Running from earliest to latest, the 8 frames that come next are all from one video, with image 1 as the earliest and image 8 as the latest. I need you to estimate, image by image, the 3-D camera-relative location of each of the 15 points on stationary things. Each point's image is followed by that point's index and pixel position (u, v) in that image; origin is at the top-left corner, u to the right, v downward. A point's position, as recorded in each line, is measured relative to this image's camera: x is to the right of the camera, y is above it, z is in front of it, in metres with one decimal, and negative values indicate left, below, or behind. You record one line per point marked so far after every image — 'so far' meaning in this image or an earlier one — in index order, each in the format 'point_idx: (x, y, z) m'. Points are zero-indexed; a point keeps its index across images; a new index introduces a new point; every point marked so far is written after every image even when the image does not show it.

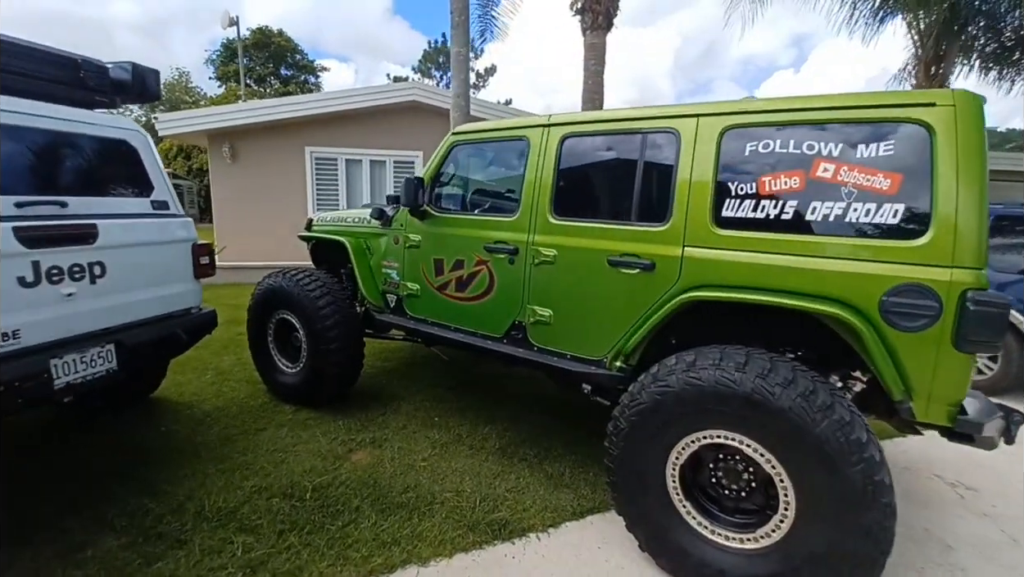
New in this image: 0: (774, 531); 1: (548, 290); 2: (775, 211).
0: (+1.0, -0.9, +1.9) m
1: (+0.2, 0.0, +2.6) m
2: (+1.1, +0.3, +2.0) m
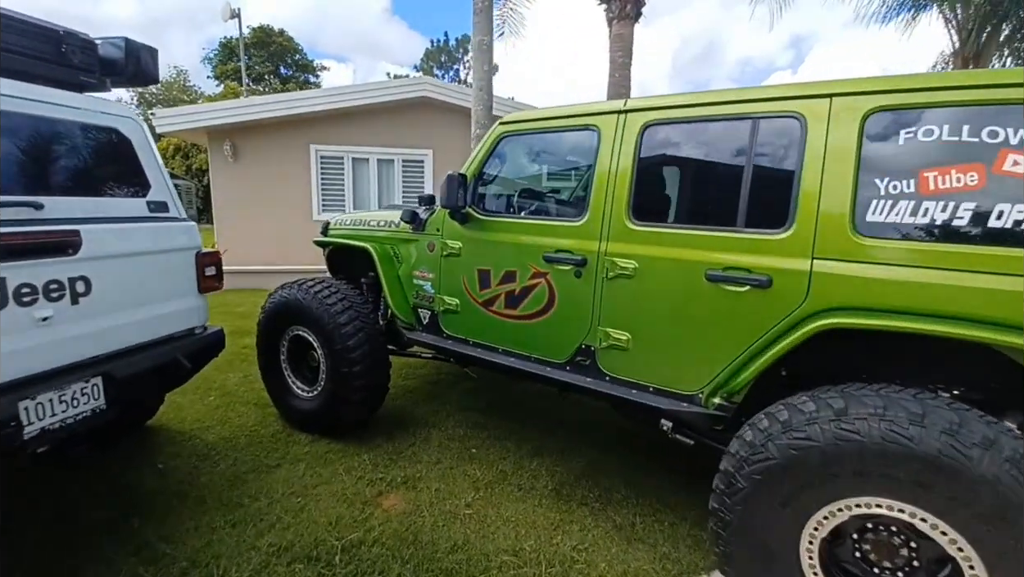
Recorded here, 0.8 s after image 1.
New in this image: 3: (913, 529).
0: (+1.3, -1.0, +1.4) m
1: (+0.5, -0.1, +2.2) m
2: (+1.4, +0.2, +1.6) m
3: (+1.2, -0.7, +1.5) m
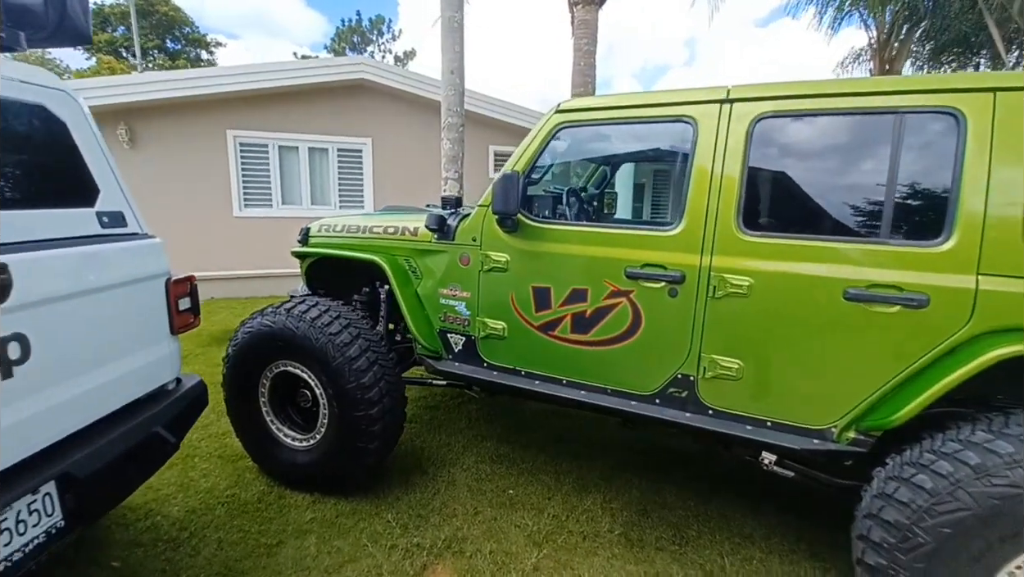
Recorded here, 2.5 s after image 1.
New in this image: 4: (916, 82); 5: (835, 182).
0: (+1.8, -1.1, +1.3) m
1: (+0.9, -0.2, +1.9) m
2: (+1.8, +0.2, +1.4) m
3: (+1.7, -0.8, +1.4) m
4: (+1.4, +0.7, +1.7) m
5: (+1.2, +0.4, +1.7) m
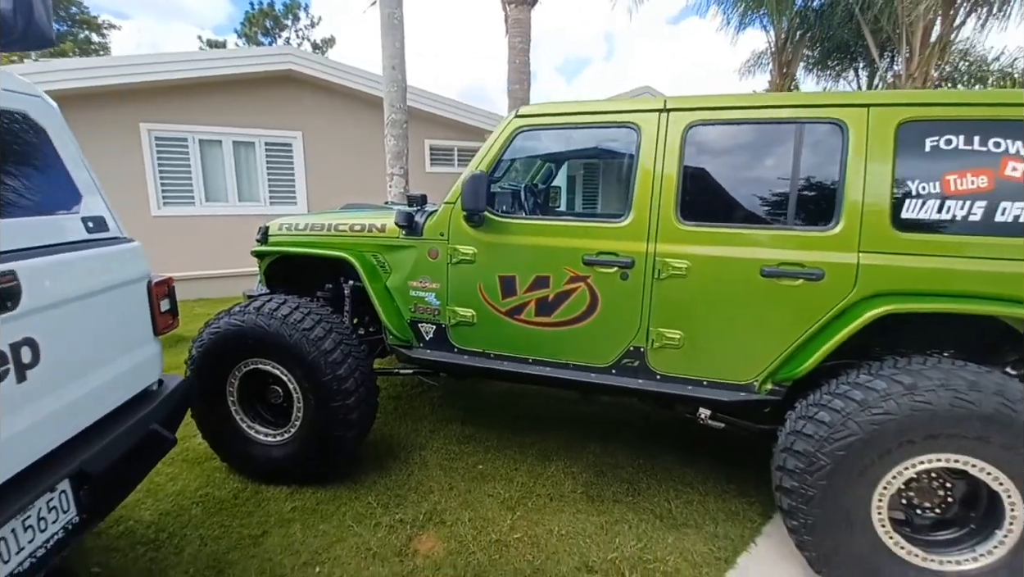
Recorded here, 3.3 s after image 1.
0: (+1.8, -1.0, +1.8) m
1: (+0.8, -0.1, +2.2) m
2: (+1.8, +0.3, +1.9) m
3: (+1.7, -0.7, +1.8) m
4: (+1.3, +0.8, +2.1) m
5: (+1.1, +0.5, +2.1) m
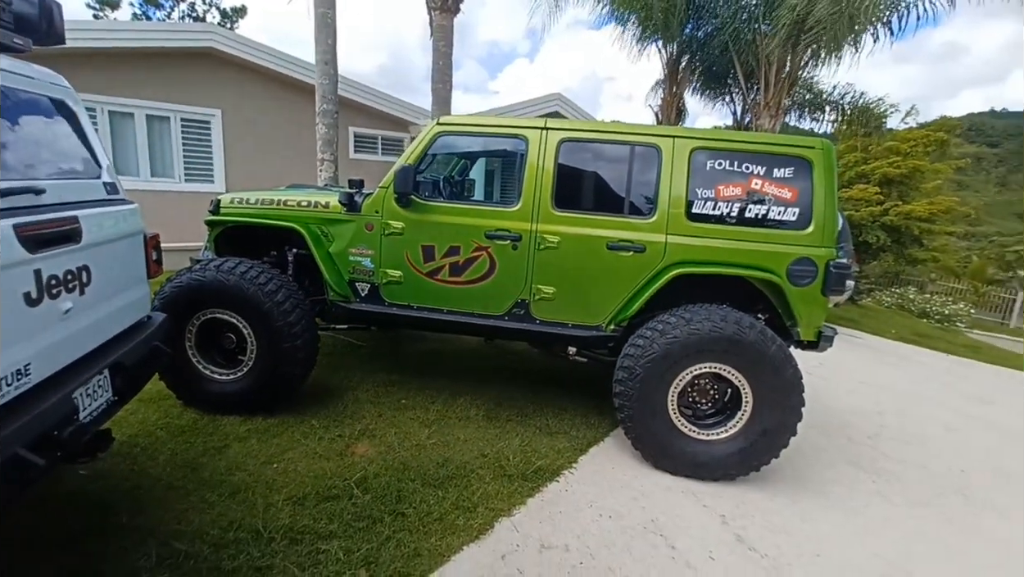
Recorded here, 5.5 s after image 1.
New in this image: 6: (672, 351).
0: (+1.4, -0.8, +2.9) m
1: (+0.3, +0.1, +3.1) m
2: (+1.3, +0.5, +2.9) m
3: (+1.2, -0.5, +2.9) m
4: (+0.8, +1.0, +3.0) m
5: (+0.6, +0.7, +3.0) m
6: (+0.9, -0.4, +2.8) m
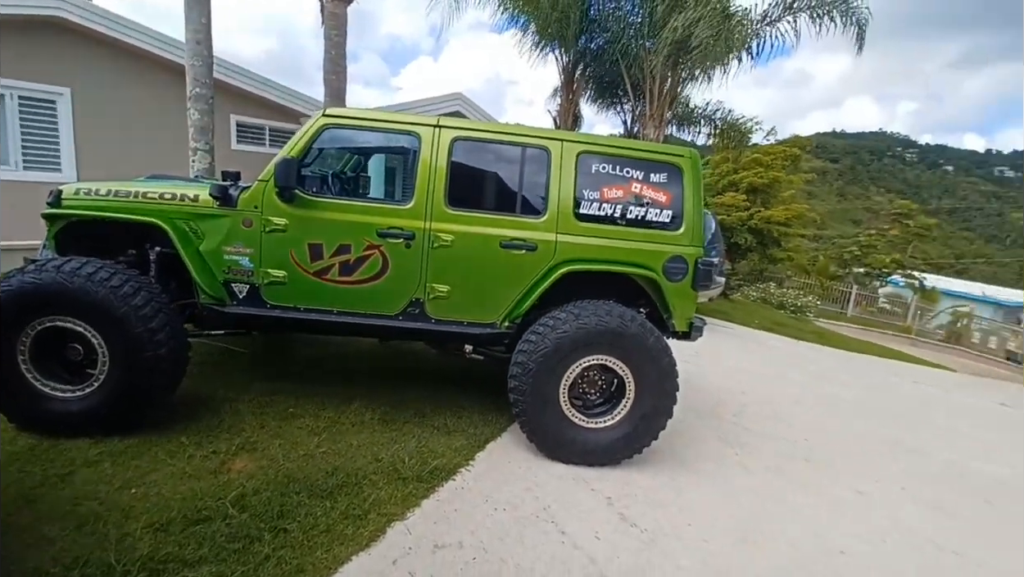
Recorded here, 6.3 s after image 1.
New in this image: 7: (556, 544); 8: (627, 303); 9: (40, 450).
0: (+0.7, -0.8, +3.1) m
1: (-0.4, +0.1, +3.1) m
2: (+0.6, +0.5, +3.1) m
3: (+0.6, -0.5, +3.0) m
4: (+0.1, +1.0, +3.1) m
5: (-0.1, +0.7, +3.1) m
6: (+0.3, -0.3, +2.9) m
7: (+0.2, -1.2, +2.3) m
8: (+0.8, -0.1, +3.5) m
9: (-2.6, -0.9, +2.7) m
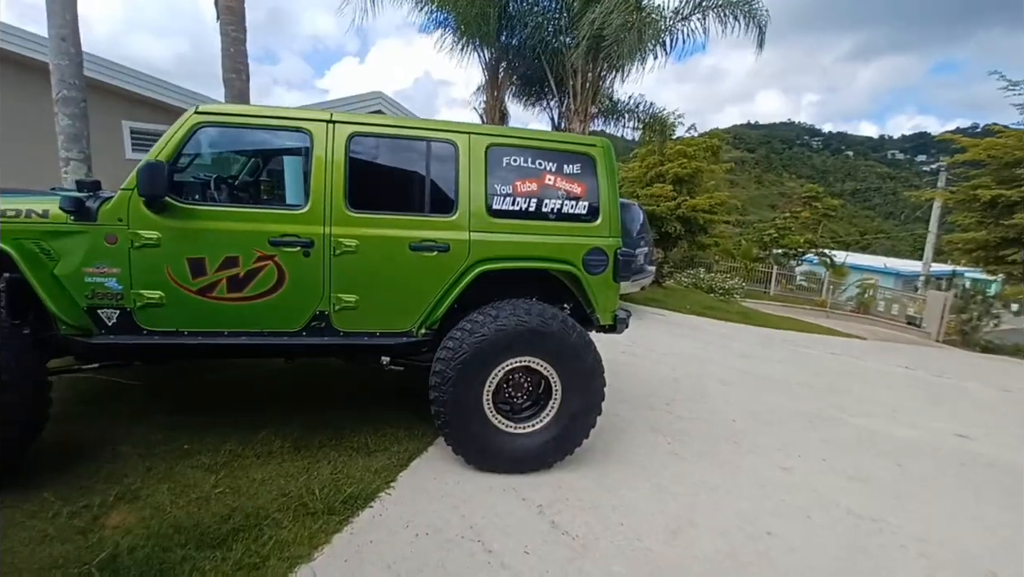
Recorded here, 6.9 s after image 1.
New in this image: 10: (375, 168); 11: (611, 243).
0: (+0.2, -0.7, +2.9) m
1: (-0.9, +0.1, +2.8) m
2: (+0.1, +0.5, +3.0) m
3: (+0.1, -0.5, +2.9) m
4: (-0.5, +1.0, +2.9) m
5: (-0.6, +0.7, +2.9) m
6: (-0.2, -0.3, +2.8) m
7: (-0.1, -1.3, +2.2) m
8: (+0.3, -0.1, +3.4) m
9: (-3.0, -1.1, +2.2) m
10: (-0.8, +0.7, +2.9) m
11: (+0.6, +0.3, +3.1) m
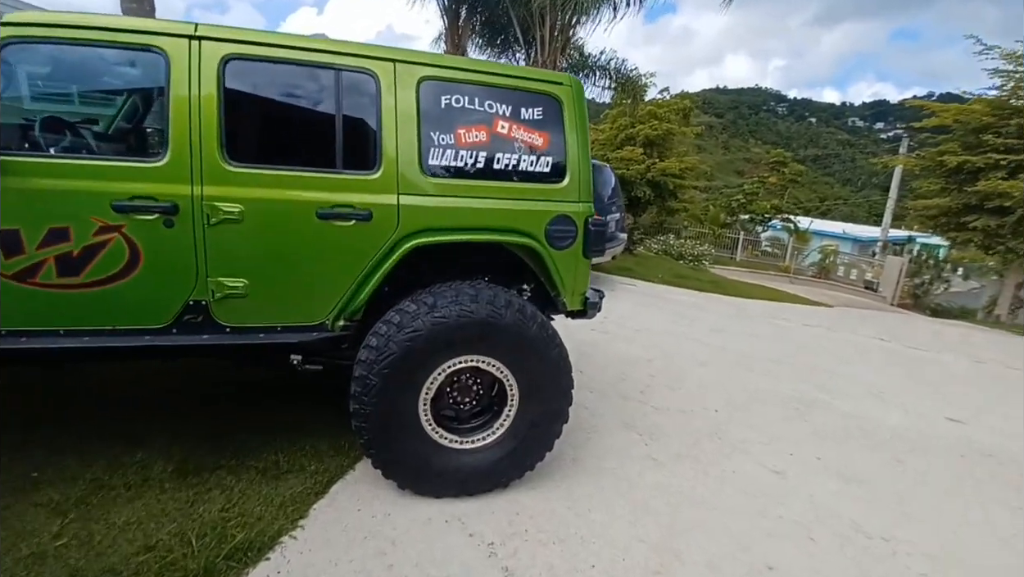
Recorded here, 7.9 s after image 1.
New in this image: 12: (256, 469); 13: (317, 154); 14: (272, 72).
0: (0.0, -0.6, +2.4) m
1: (-1.2, +0.1, +2.1) m
2: (-0.2, +0.6, +2.3) m
3: (-0.2, -0.4, +2.3) m
4: (-0.7, +1.1, +2.2) m
5: (-0.9, +0.8, +2.2) m
6: (-0.4, -0.3, +2.1) m
7: (-0.4, -1.2, +1.6) m
8: (0.0, 0.0, +2.7) m
9: (-3.2, -1.1, +1.4) m
10: (-1.1, +0.8, +2.1) m
11: (+0.4, +0.4, +2.5) m
12: (-1.3, -0.9, +2.4) m
13: (-0.9, +0.6, +2.2) m
14: (-1.0, +0.9, +2.1) m
